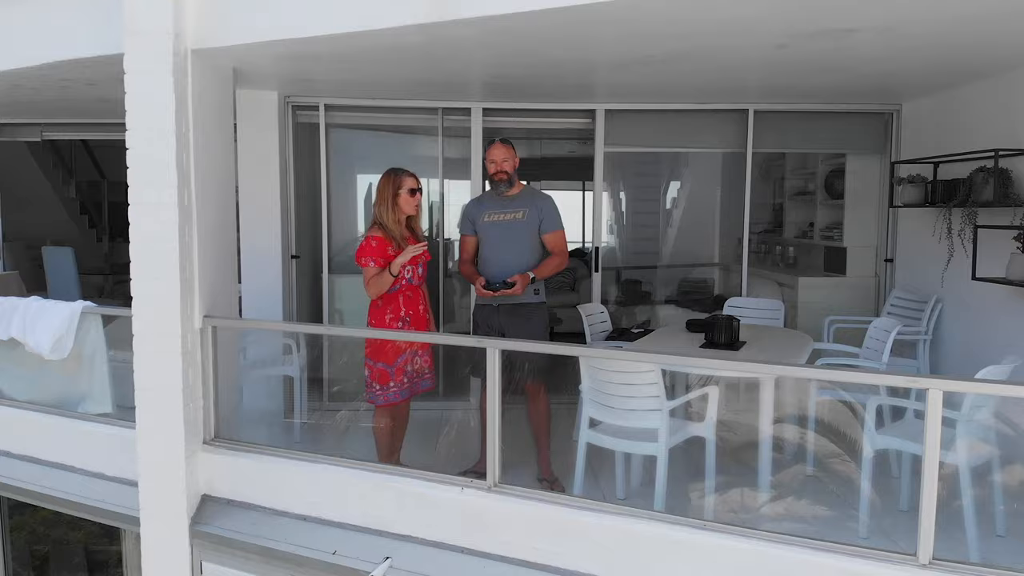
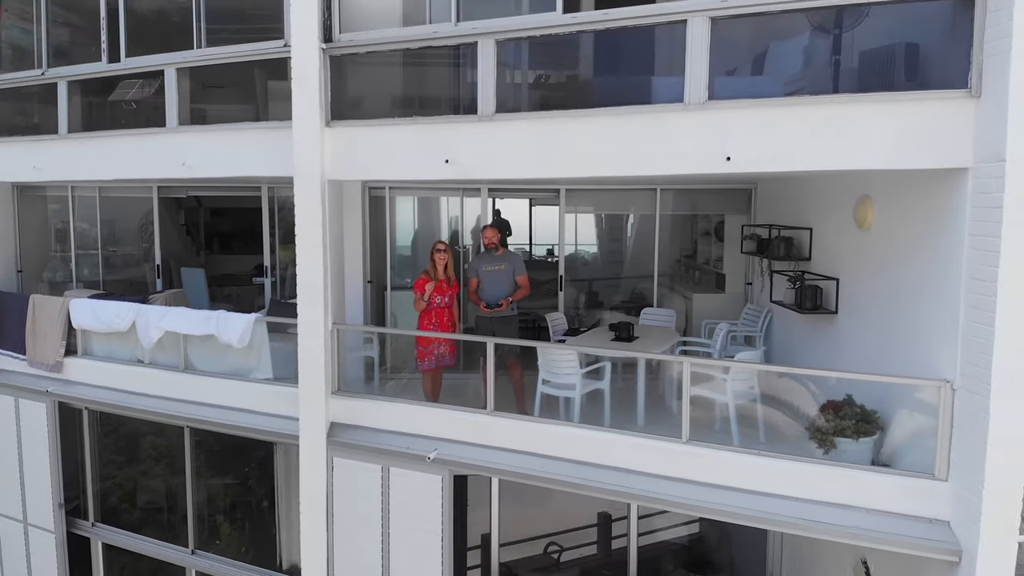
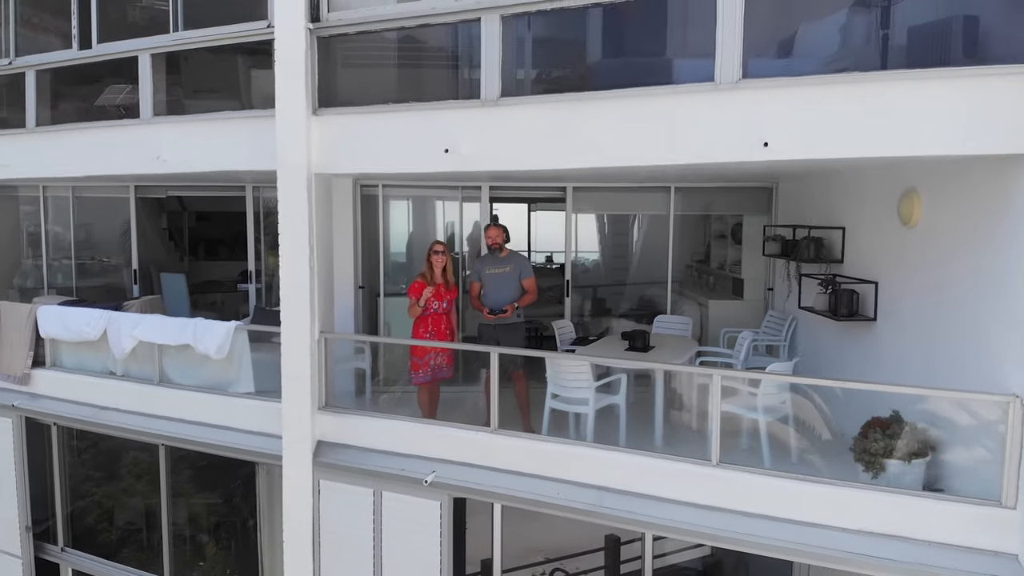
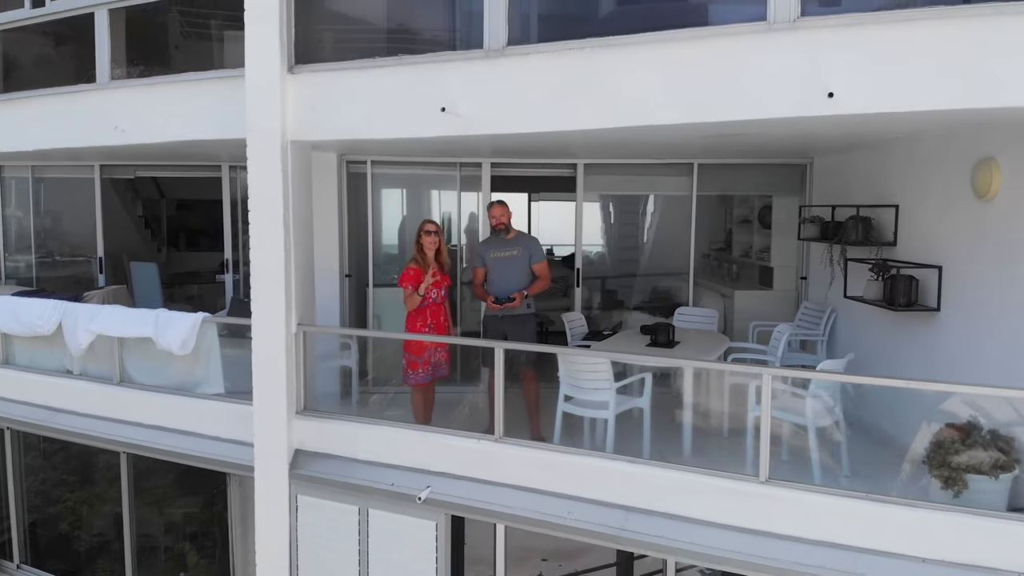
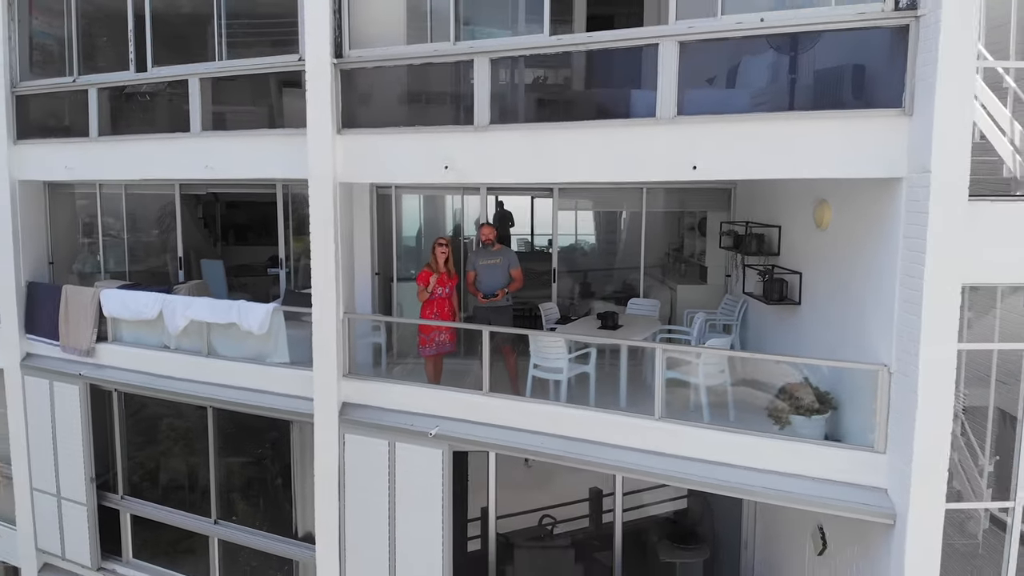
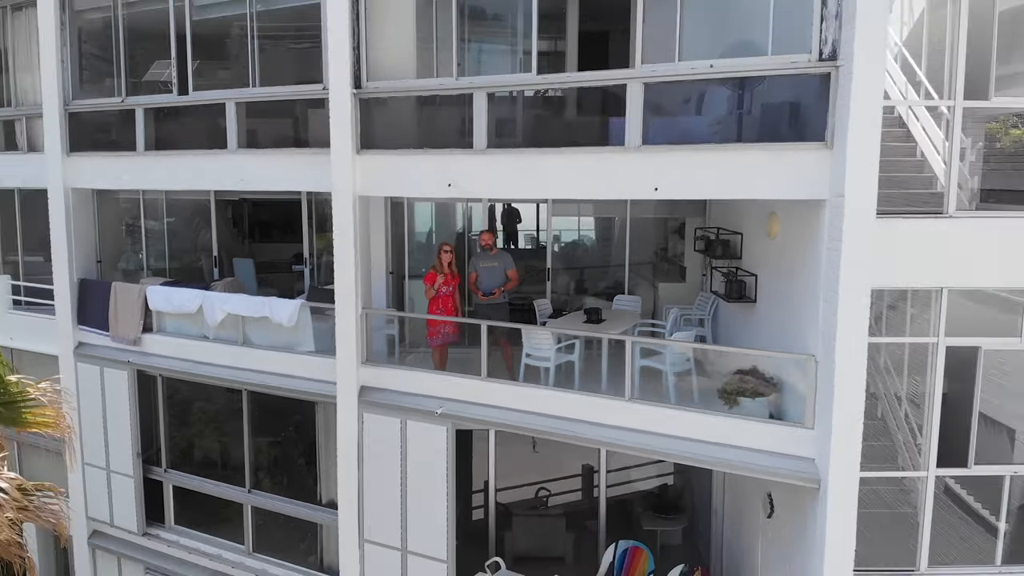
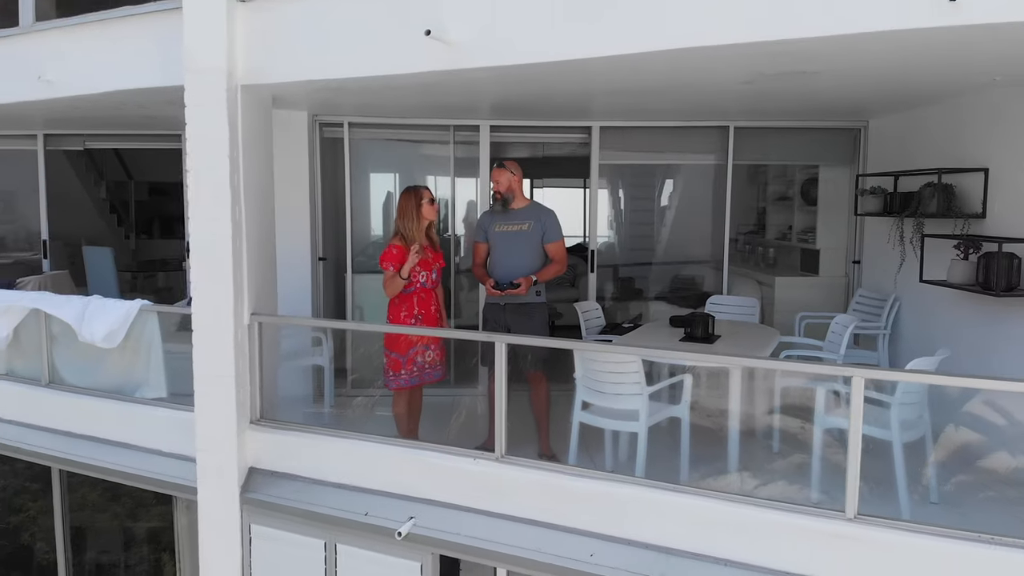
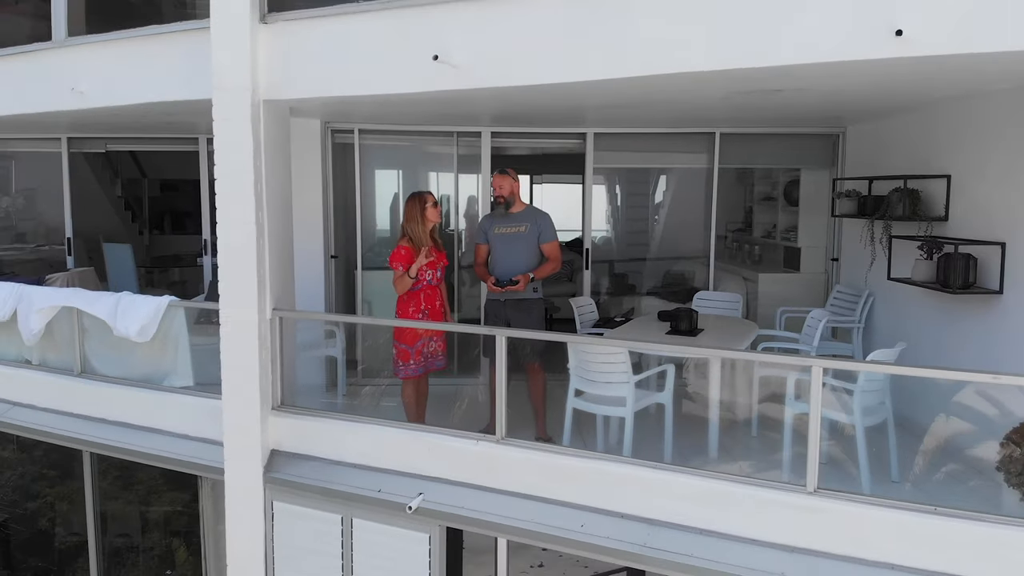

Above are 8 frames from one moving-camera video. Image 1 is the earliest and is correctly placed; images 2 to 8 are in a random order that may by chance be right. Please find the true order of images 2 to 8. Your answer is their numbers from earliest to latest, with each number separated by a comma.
7, 8, 4, 3, 2, 5, 6
